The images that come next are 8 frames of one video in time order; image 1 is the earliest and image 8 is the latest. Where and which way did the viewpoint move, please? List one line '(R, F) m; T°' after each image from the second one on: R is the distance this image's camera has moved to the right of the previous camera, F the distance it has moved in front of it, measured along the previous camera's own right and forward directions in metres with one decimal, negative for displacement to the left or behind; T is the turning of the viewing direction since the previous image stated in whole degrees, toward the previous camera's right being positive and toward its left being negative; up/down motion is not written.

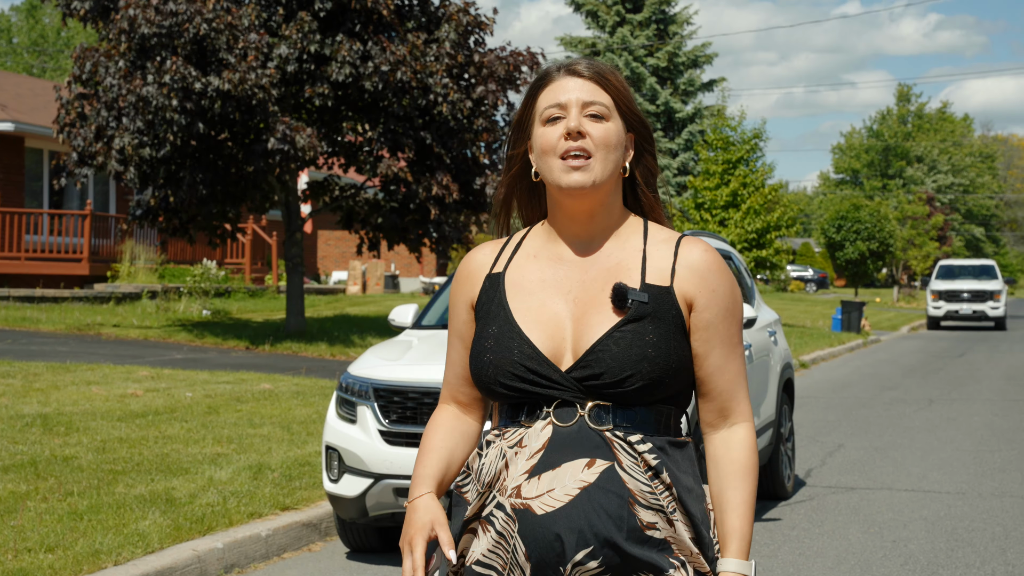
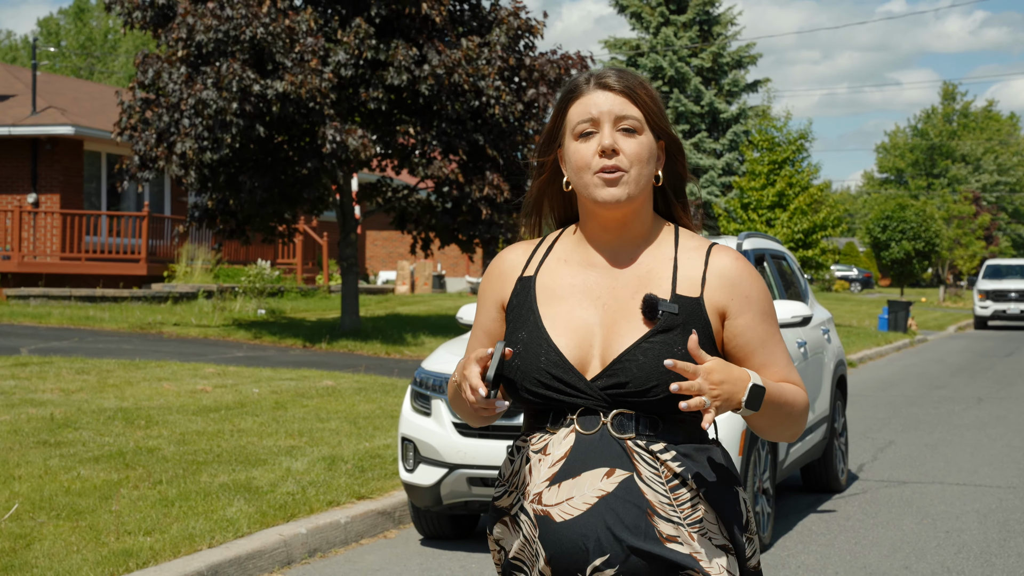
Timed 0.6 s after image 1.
(-0.1, -0.3) m; -2°
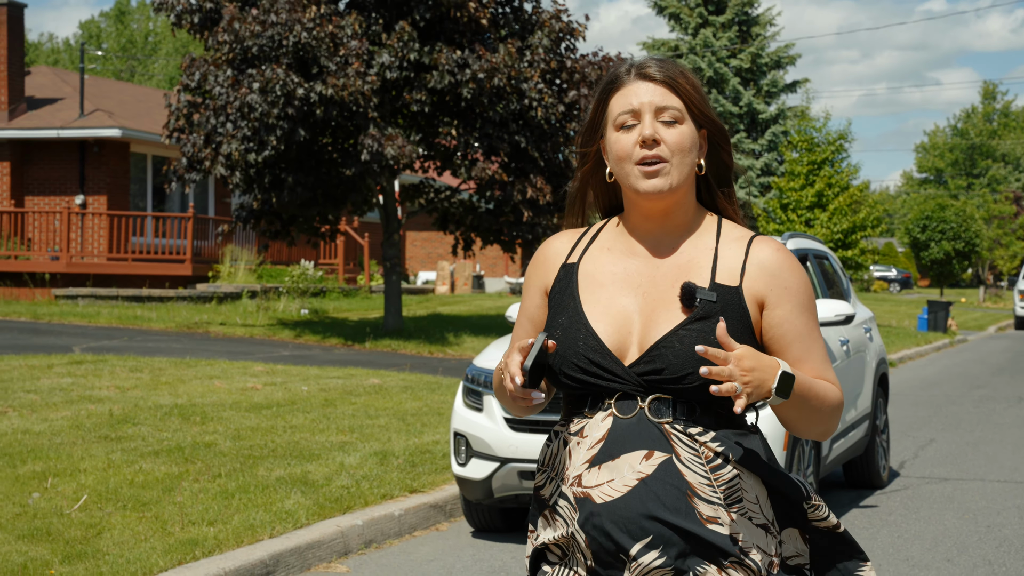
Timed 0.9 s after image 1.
(-0.1, -0.2) m; -1°
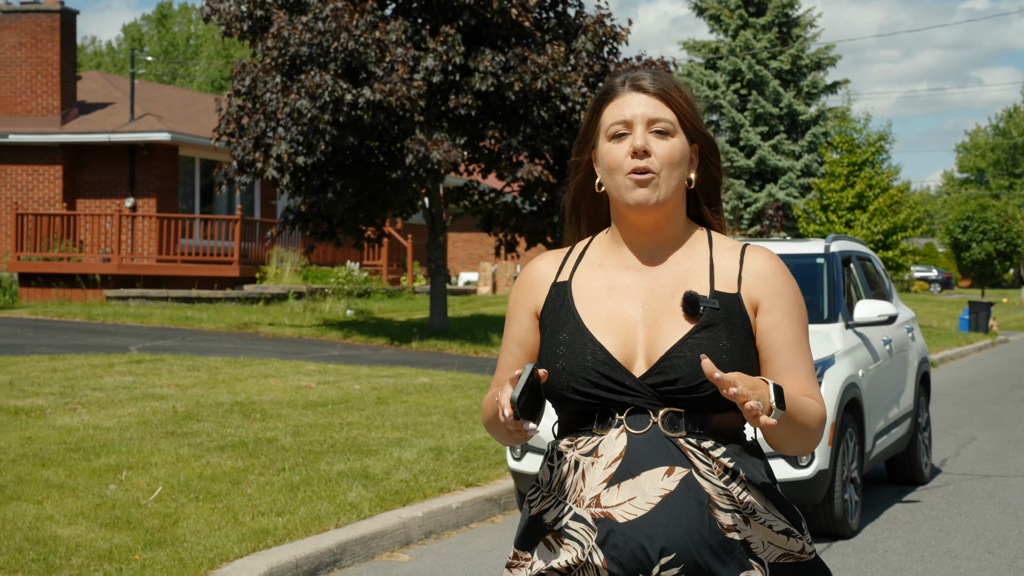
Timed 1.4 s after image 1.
(-0.1, -0.2) m; -2°
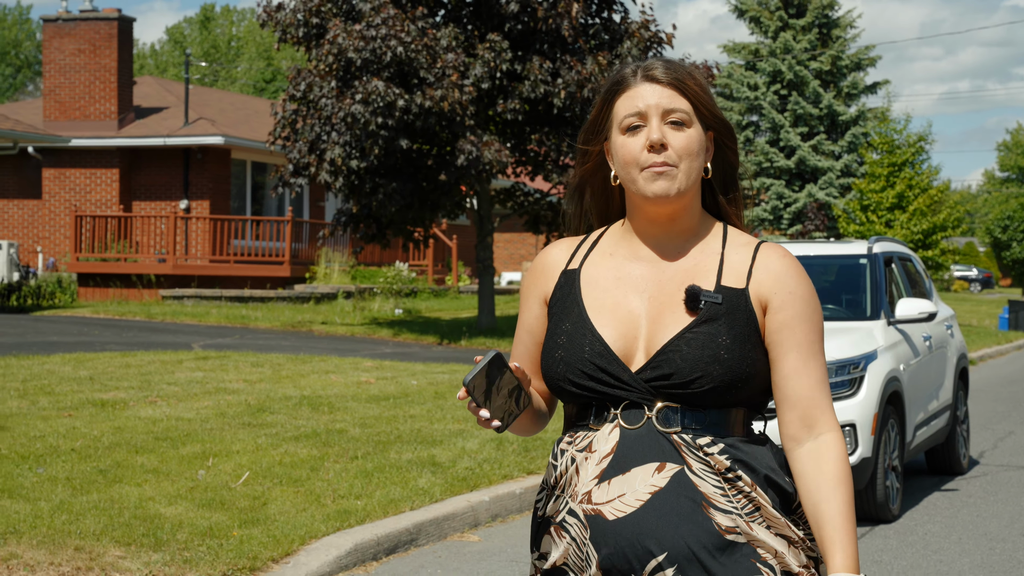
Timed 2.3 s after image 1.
(-0.1, -0.4) m; -1°
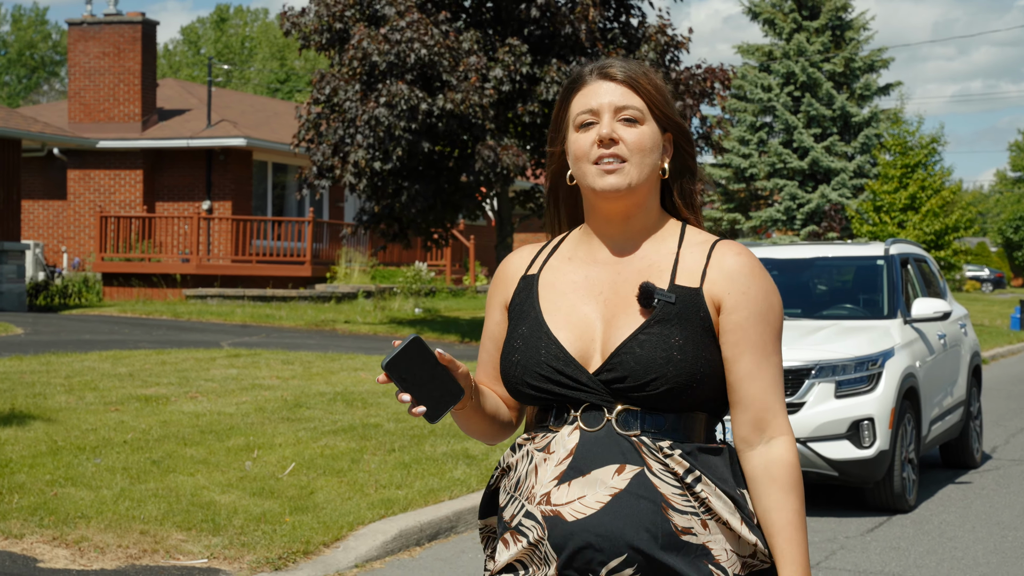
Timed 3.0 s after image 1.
(-0.1, -0.3) m; 0°
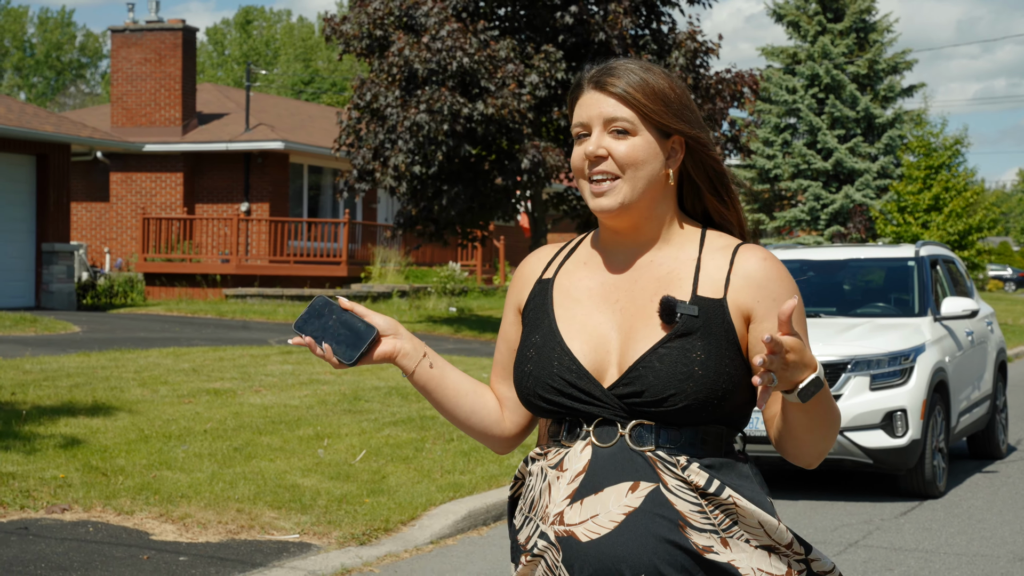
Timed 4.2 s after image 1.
(-0.2, -0.5) m; -1°
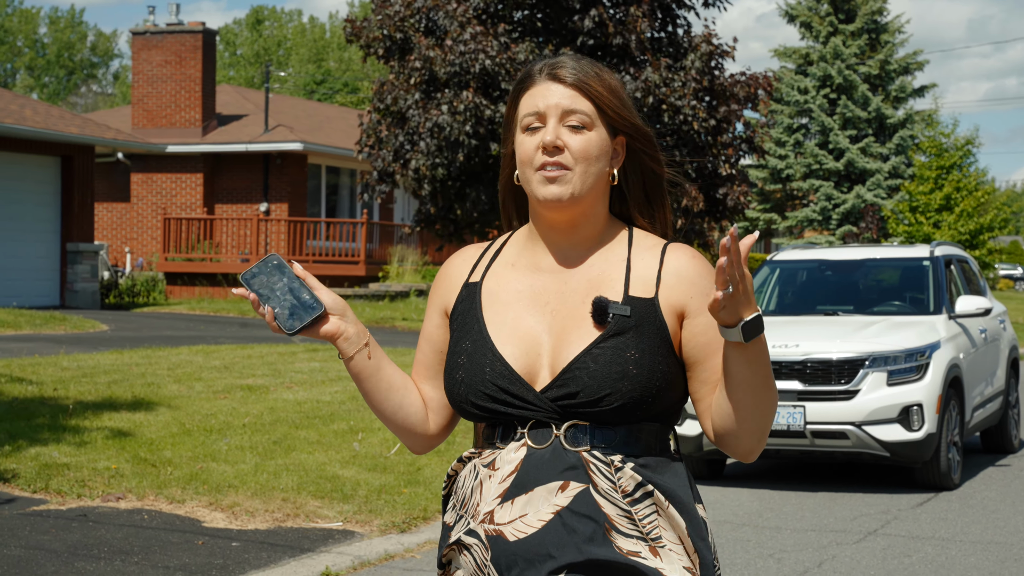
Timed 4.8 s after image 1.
(-0.1, -0.3) m; 0°
